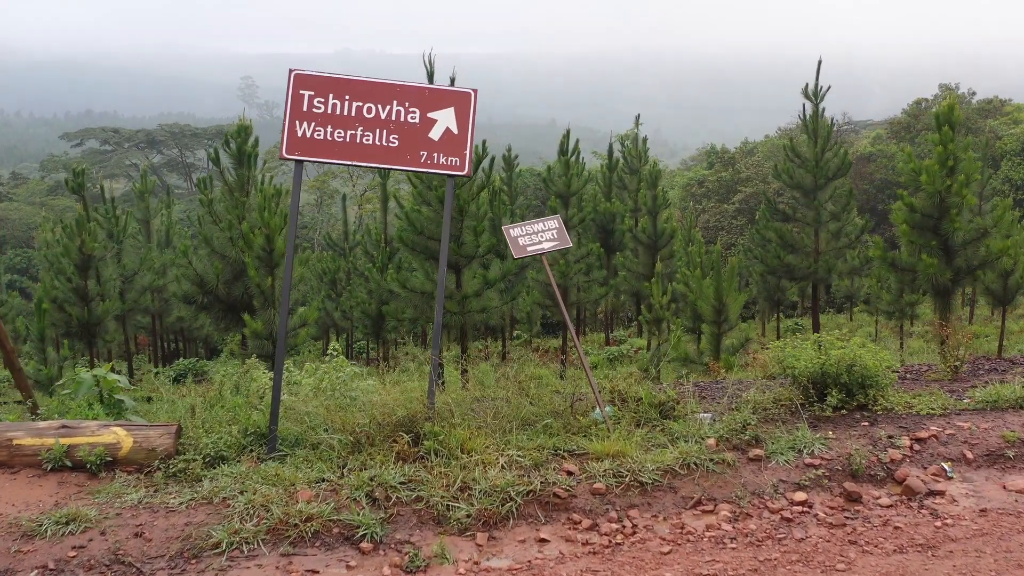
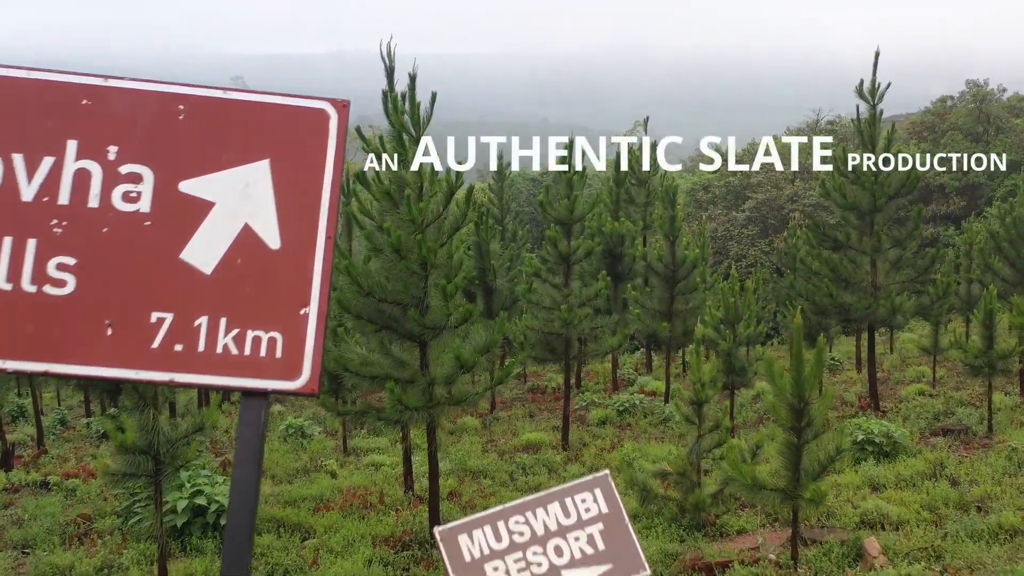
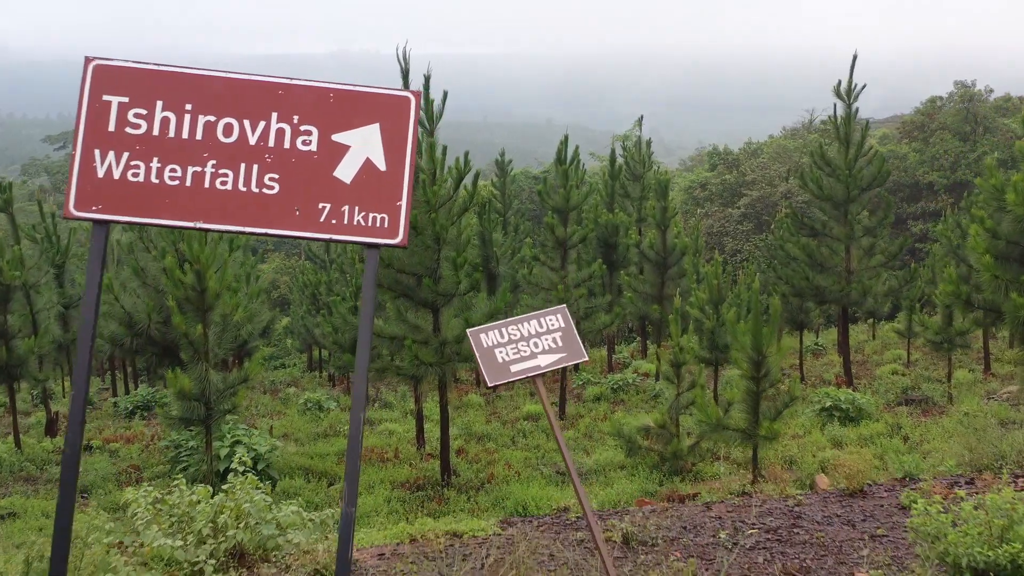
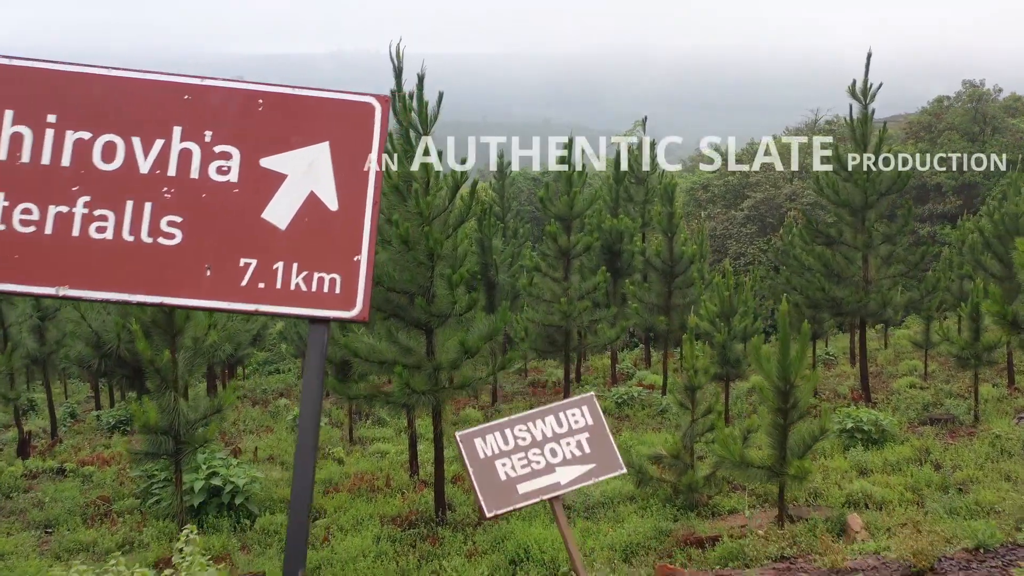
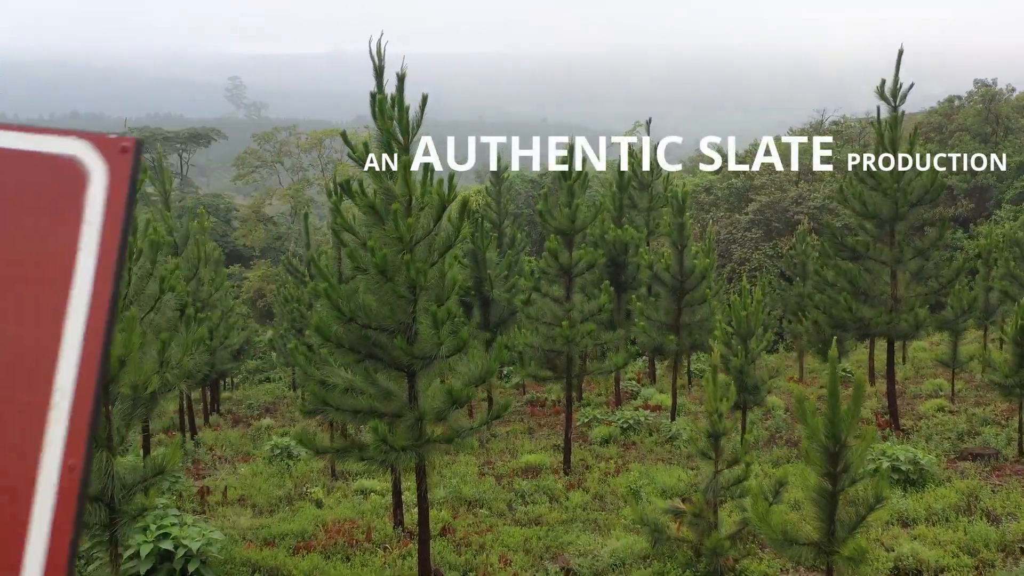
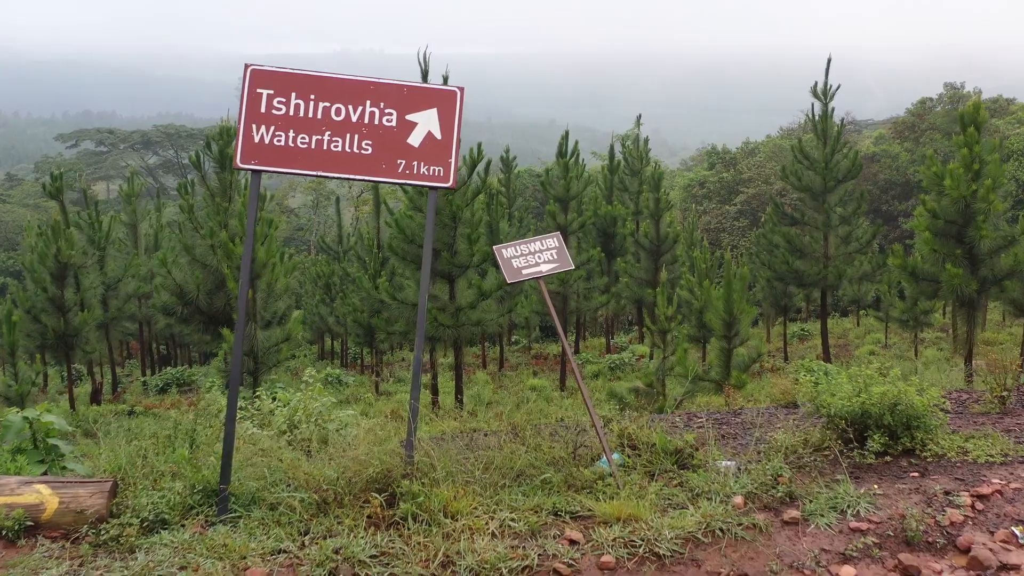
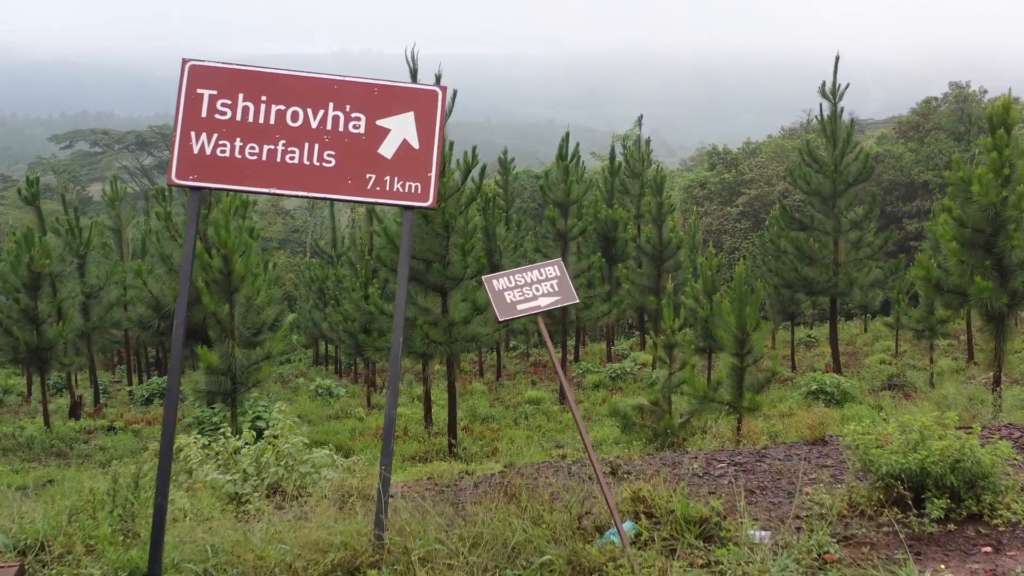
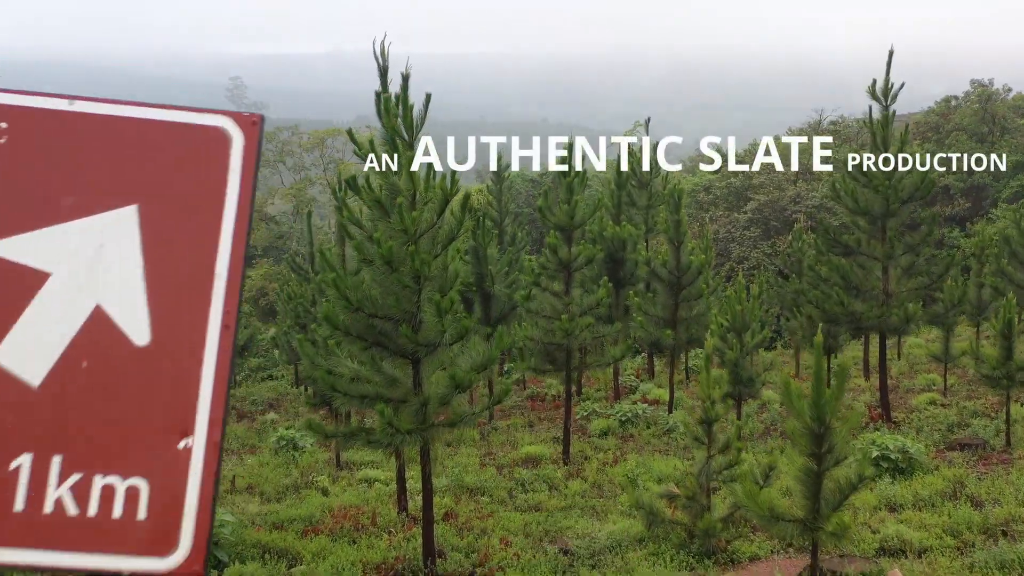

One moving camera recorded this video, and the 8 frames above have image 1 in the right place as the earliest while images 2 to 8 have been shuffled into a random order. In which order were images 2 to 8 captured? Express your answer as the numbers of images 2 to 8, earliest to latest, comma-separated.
6, 7, 3, 4, 2, 8, 5
